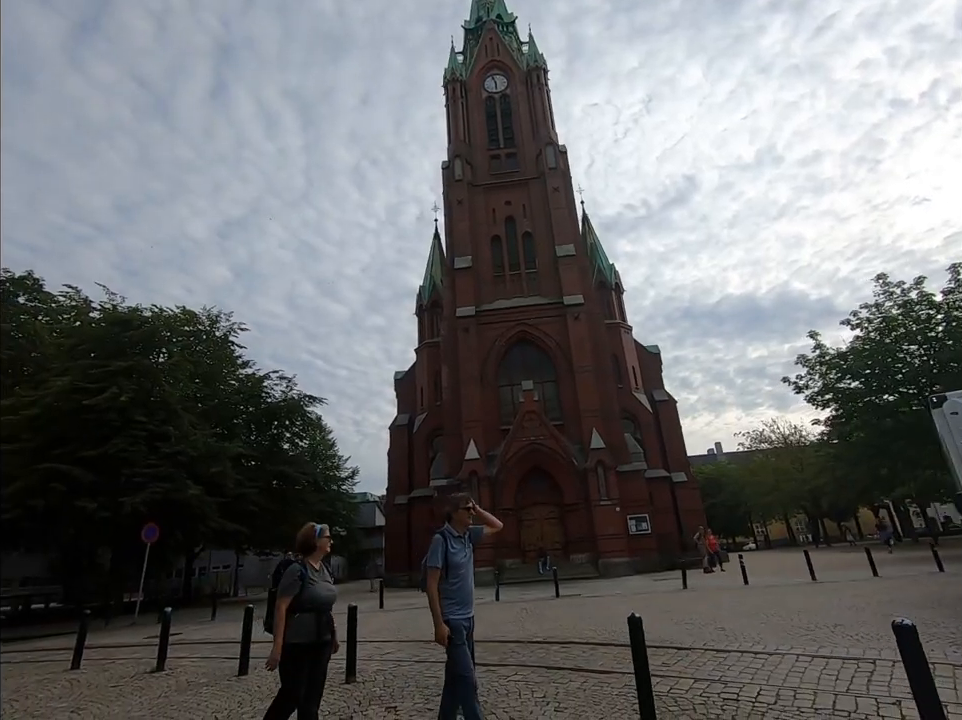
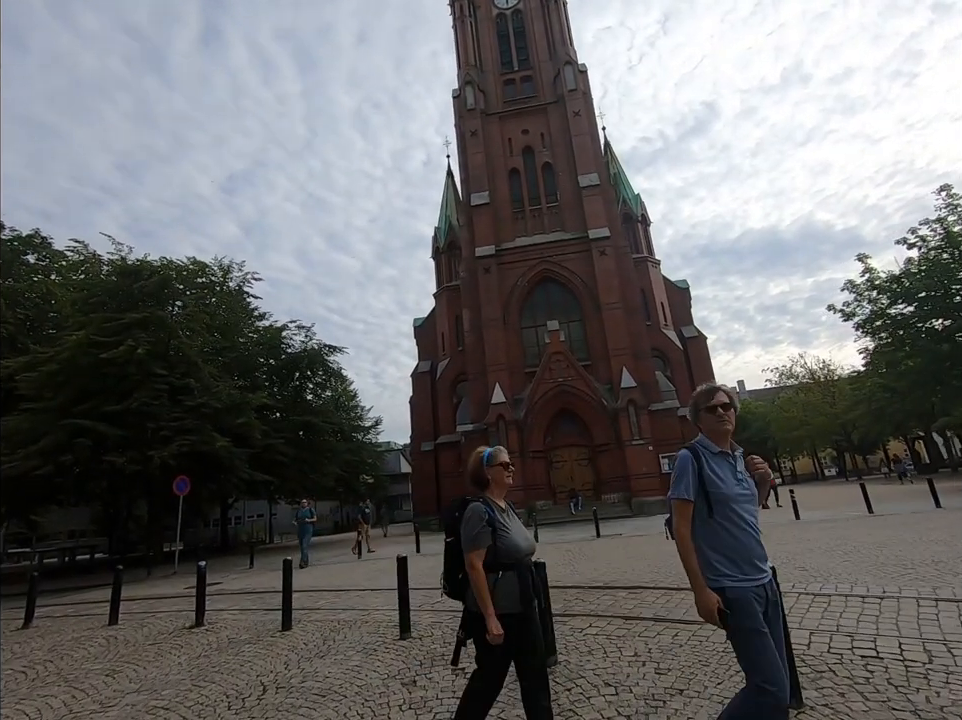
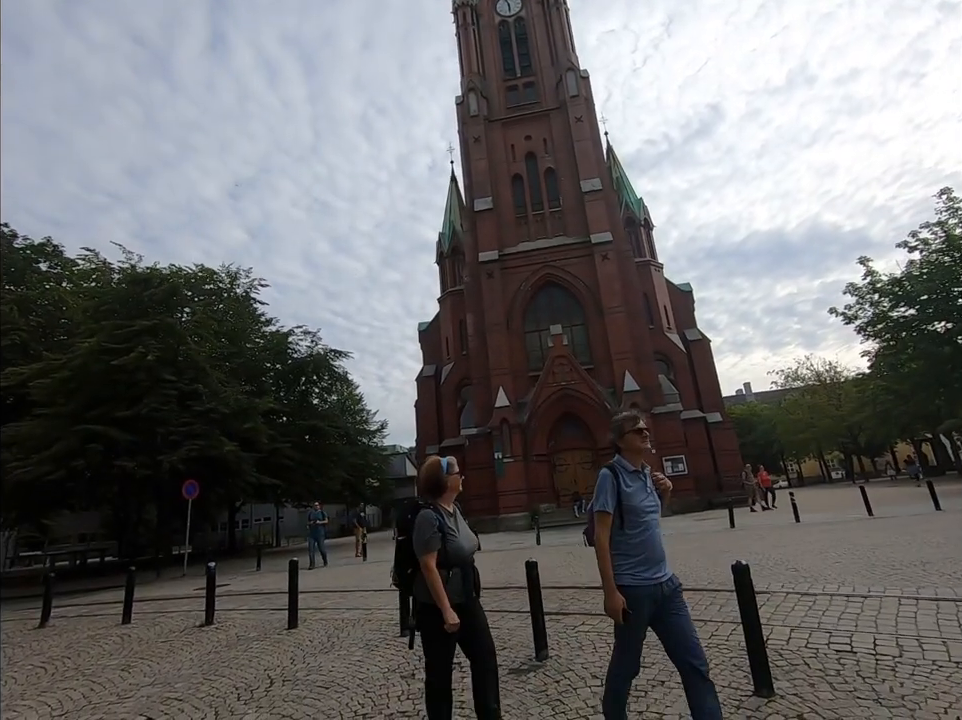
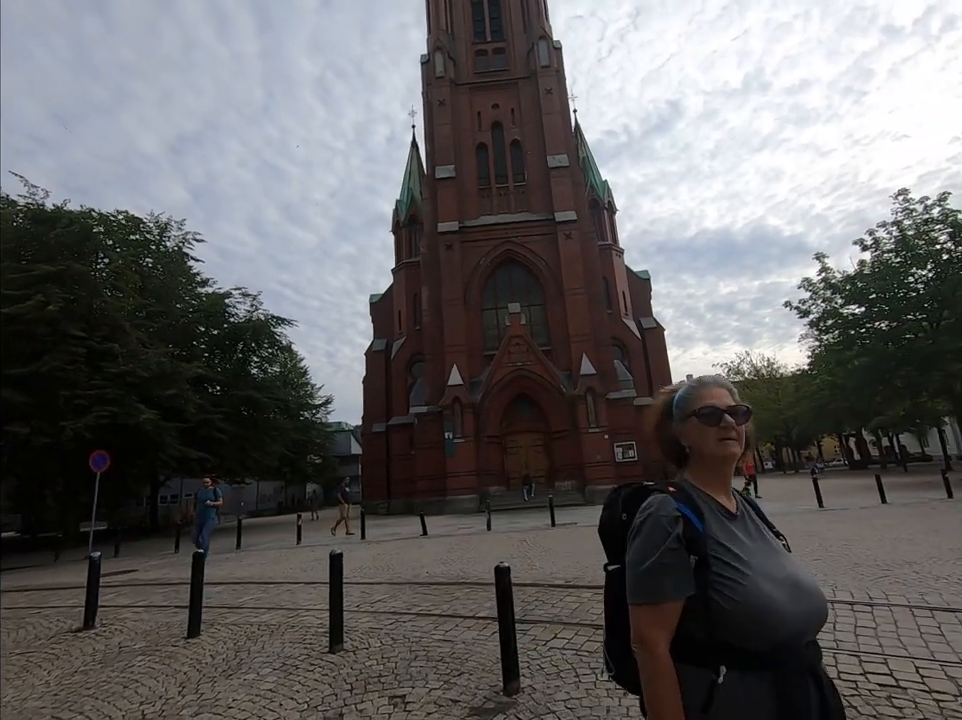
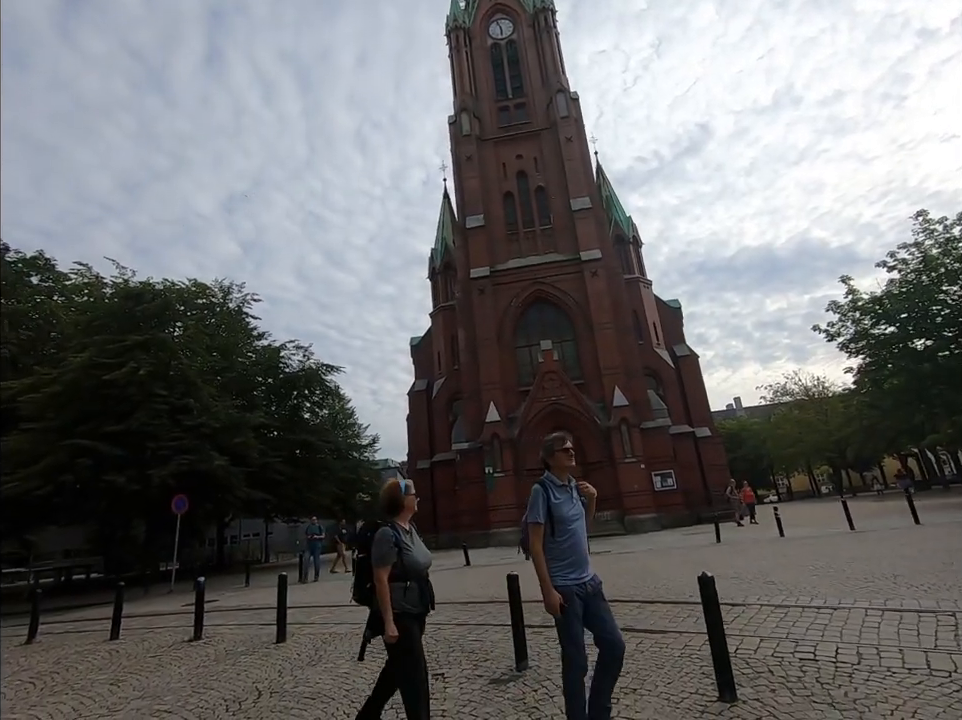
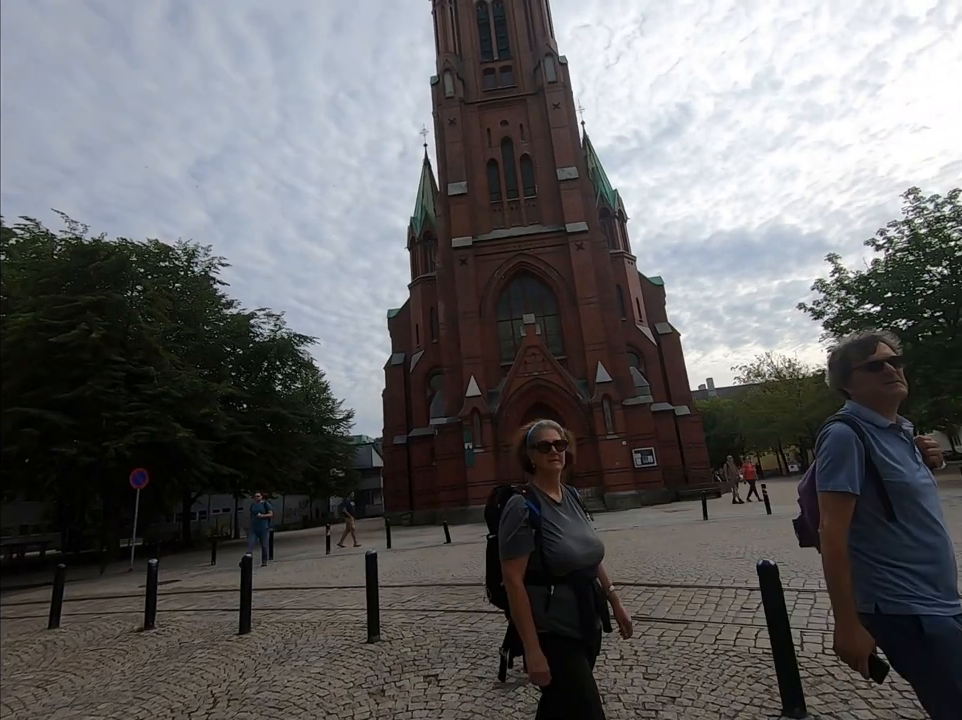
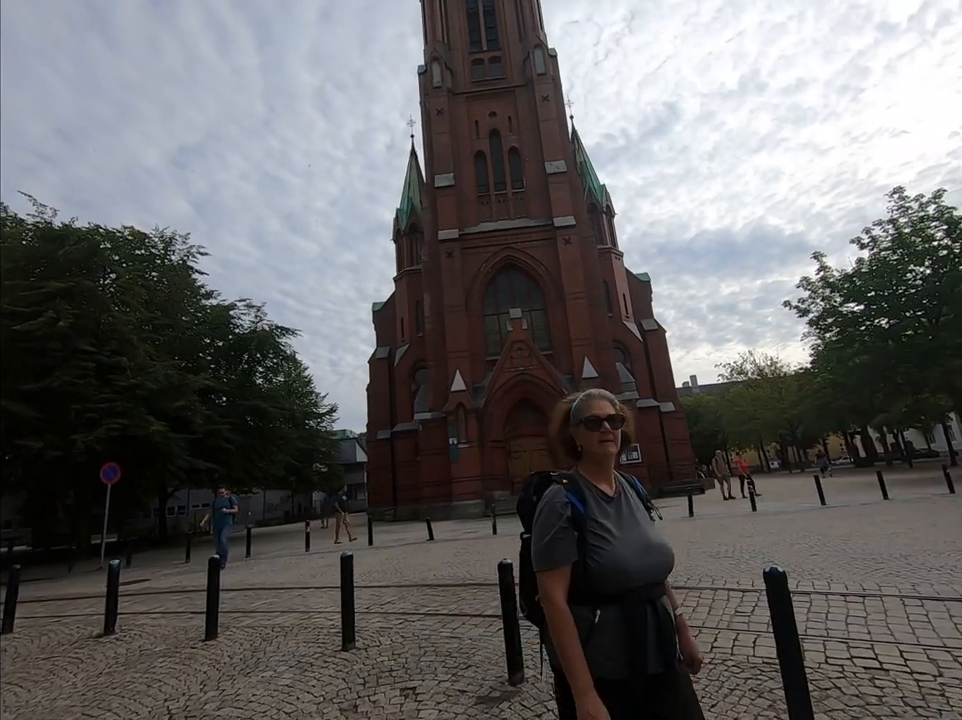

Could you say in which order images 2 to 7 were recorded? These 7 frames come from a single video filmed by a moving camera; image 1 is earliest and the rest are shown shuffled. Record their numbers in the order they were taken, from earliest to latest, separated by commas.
5, 3, 2, 6, 7, 4
